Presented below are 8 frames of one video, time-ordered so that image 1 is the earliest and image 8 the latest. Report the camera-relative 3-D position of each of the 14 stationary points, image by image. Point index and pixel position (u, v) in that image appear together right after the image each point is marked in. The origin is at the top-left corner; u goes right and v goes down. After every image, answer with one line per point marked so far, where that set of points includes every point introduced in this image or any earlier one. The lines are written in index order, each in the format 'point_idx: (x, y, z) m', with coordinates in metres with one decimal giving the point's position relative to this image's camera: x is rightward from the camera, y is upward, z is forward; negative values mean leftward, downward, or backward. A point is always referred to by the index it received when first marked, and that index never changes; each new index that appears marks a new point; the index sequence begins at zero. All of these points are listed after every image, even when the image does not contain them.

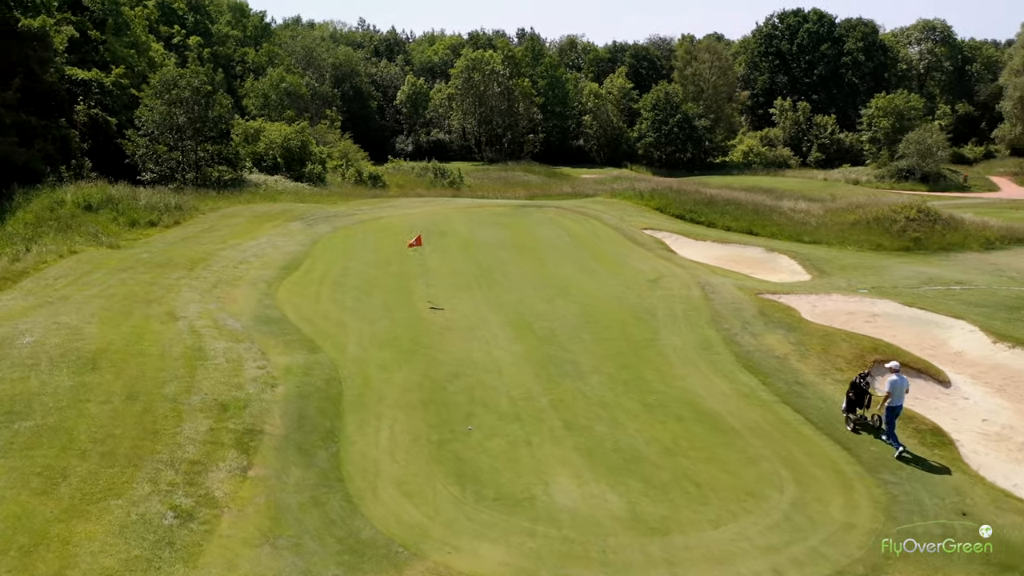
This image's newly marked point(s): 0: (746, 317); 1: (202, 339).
0: (+5.0, -0.6, +17.3) m
1: (-5.5, -0.9, +14.7) m
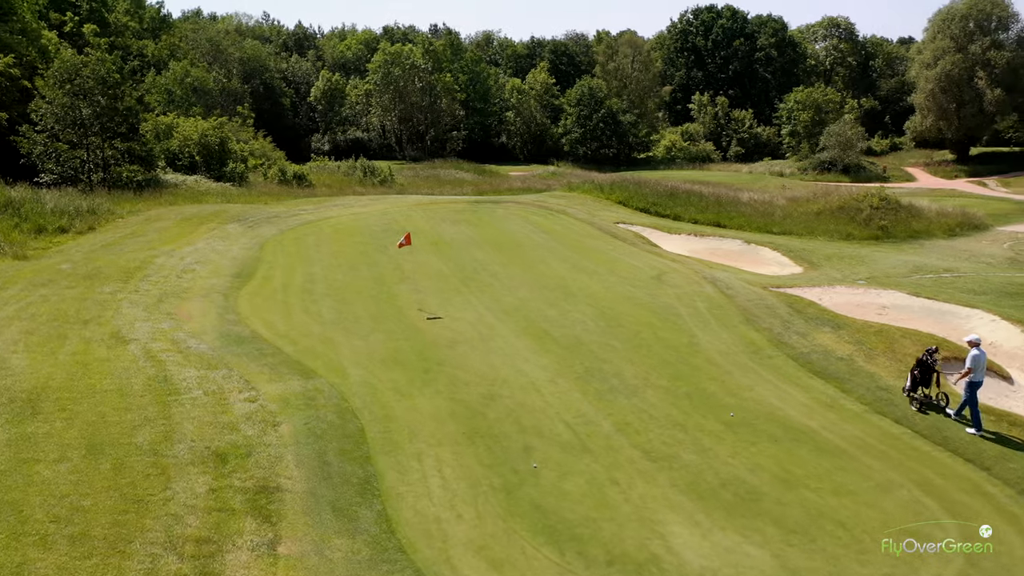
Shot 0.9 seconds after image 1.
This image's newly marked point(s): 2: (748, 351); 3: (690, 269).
0: (+5.1, -0.5, +15.6) m
1: (-5.0, -1.1, +11.8) m
2: (+4.0, -1.1, +13.8) m
3: (+4.3, +0.5, +20.0) m
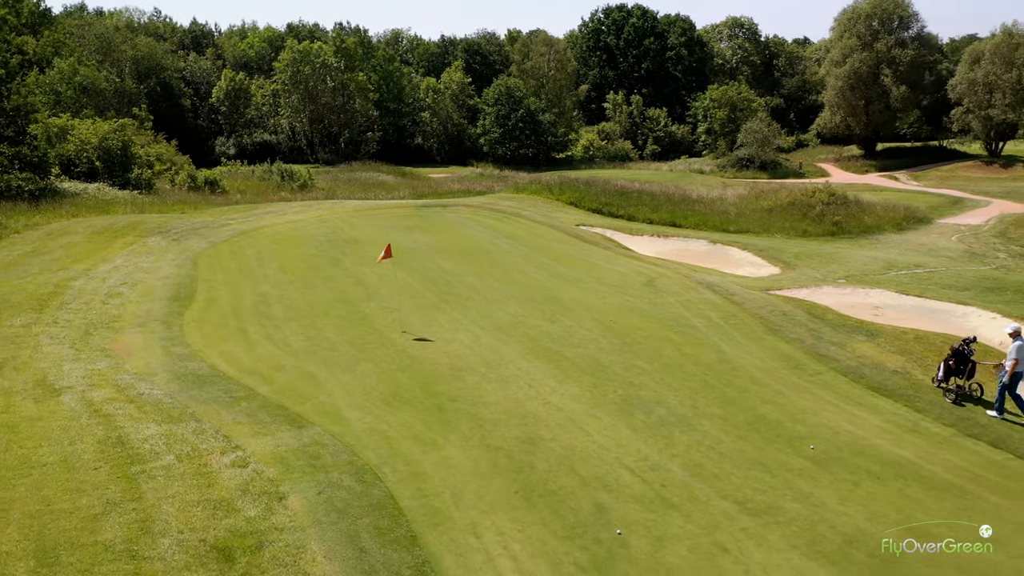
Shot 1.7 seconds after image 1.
0: (+5.1, -0.6, +14.3) m
1: (-4.5, -1.5, +9.3) m
2: (+4.2, -1.2, +12.4) m
3: (+3.8, +0.3, +18.6) m
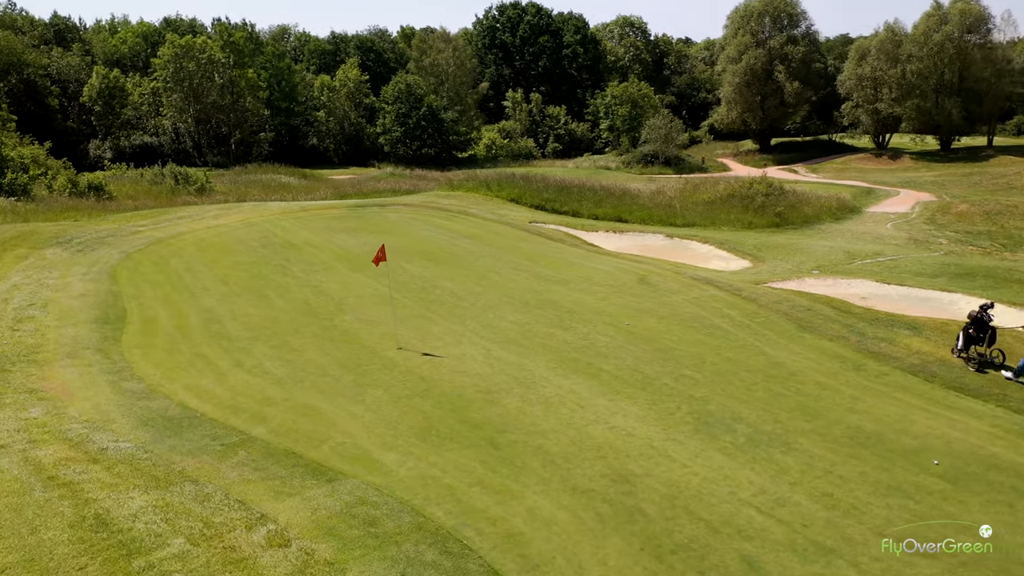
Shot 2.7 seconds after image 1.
0: (+5.2, -0.5, +13.2) m
1: (-3.6, -1.7, +6.9) m
2: (+4.6, -1.1, +11.1) m
3: (+3.2, +0.4, +17.2) m
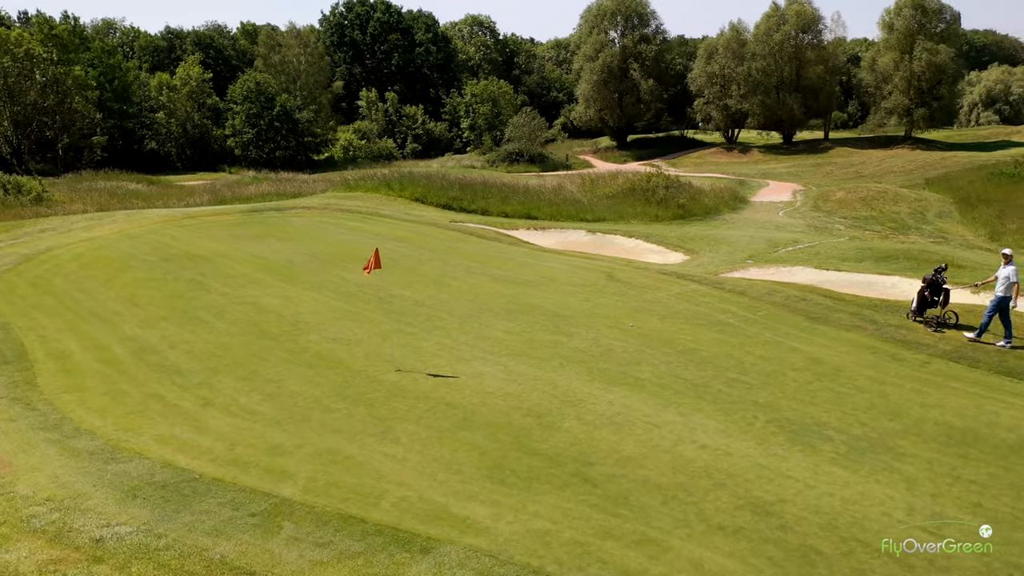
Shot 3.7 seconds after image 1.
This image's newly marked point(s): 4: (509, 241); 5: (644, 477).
0: (+5.0, -0.3, +12.7) m
1: (-2.3, -1.9, +4.8) m
2: (+4.8, -0.9, +10.5) m
3: (+2.3, +0.4, +16.3) m
4: (0.0, +1.1, +19.2) m
5: (+1.1, -1.6, +7.2) m
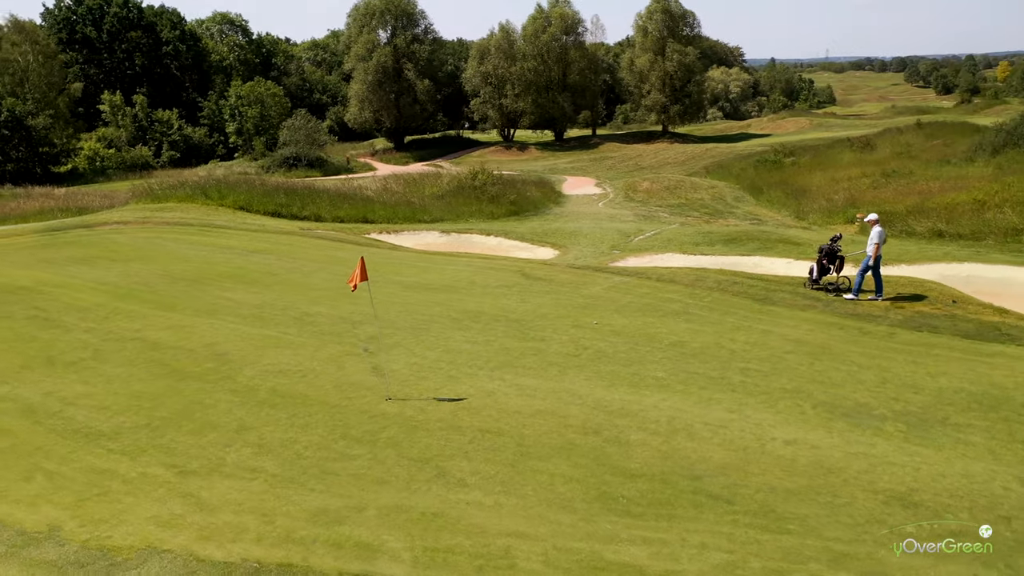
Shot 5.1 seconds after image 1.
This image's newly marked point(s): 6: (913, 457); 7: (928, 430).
0: (+4.0, 0.0, +12.9) m
1: (-0.6, -2.1, +3.3) m
2: (+4.5, -0.6, +10.8) m
3: (+0.3, +0.5, +15.5) m
4: (-2.8, +0.9, +17.7) m
5: (+2.0, -1.6, +6.5) m
6: (+3.5, -1.5, +7.1) m
7: (+3.9, -1.3, +7.8) m
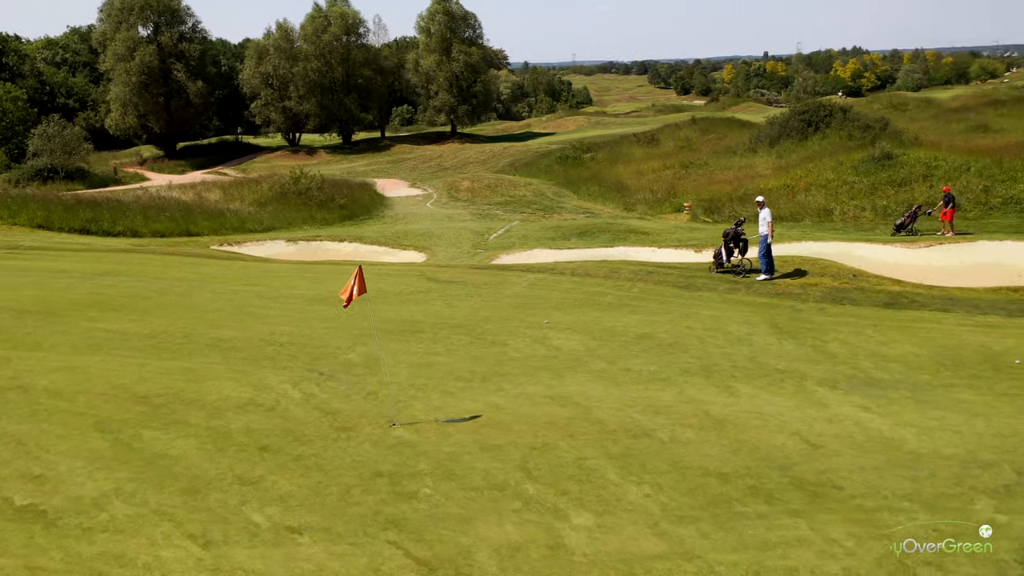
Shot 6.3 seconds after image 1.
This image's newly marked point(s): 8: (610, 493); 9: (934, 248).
0: (+2.7, +0.2, +13.1) m
1: (+1.1, -2.0, +2.6) m
2: (+3.8, -0.3, +11.2) m
3: (-1.6, +0.4, +14.6) m
4: (-5.2, +0.5, +15.9) m
5: (+2.7, -1.4, +6.5) m
6: (+3.9, -1.2, +7.5) m
7: (+4.1, -1.1, +8.2) m
8: (+0.7, -1.5, +6.1) m
9: (+9.8, +0.9, +18.9) m
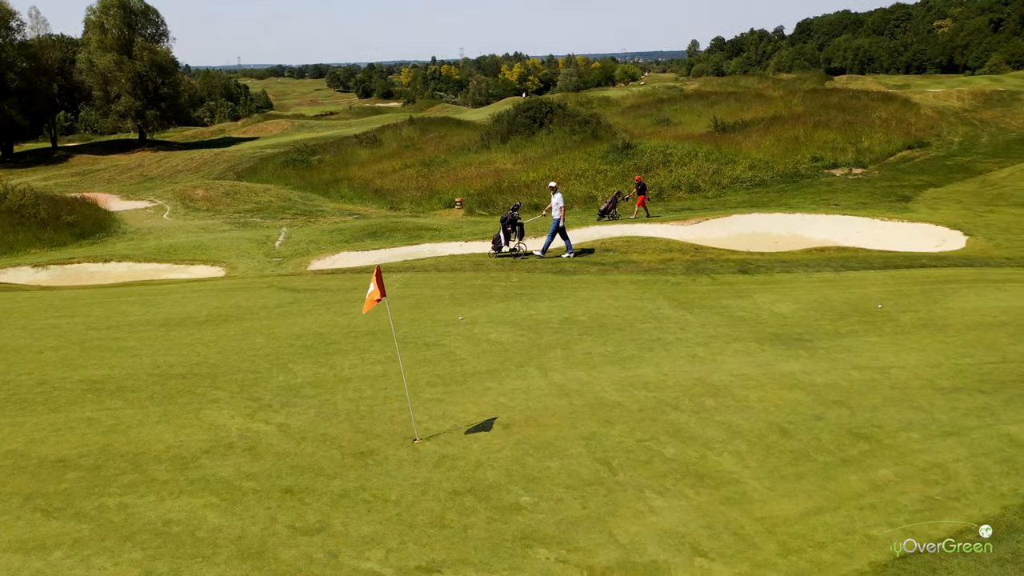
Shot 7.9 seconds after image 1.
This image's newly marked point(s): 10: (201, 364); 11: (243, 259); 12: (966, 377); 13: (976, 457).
0: (+0.6, +0.4, +13.3) m
1: (+3.1, -1.7, +3.0) m
2: (+2.3, +0.1, +12.0) m
3: (-4.0, +0.2, +13.2) m
4: (-7.8, 0.0, +13.0) m
5: (+3.1, -1.0, +7.1) m
6: (+3.9, -0.8, +8.5) m
7: (+3.8, -0.6, +9.3) m
8: (+1.4, -1.3, +6.0) m
9: (+5.0, +1.7, +21.3) m
10: (-3.4, -0.8, +8.8) m
11: (-6.0, +0.6, +18.3) m
12: (+4.5, -0.8, +8.0) m
13: (+3.6, -1.2, +6.2) m
